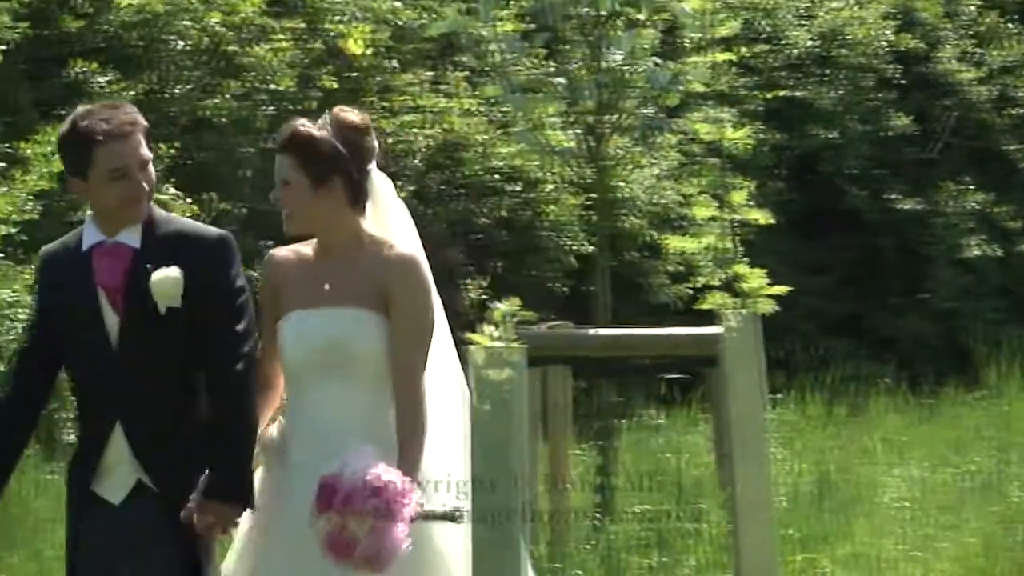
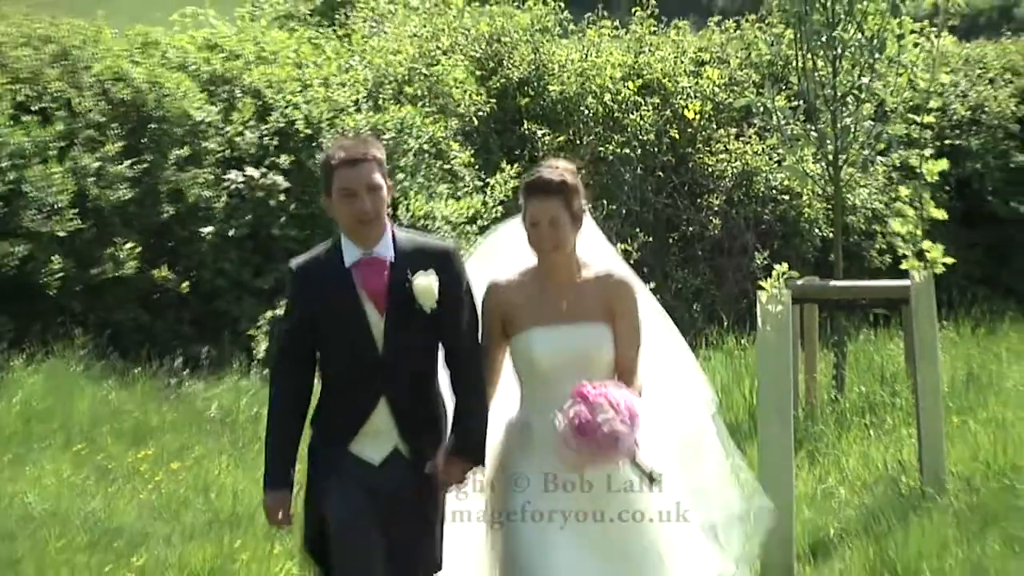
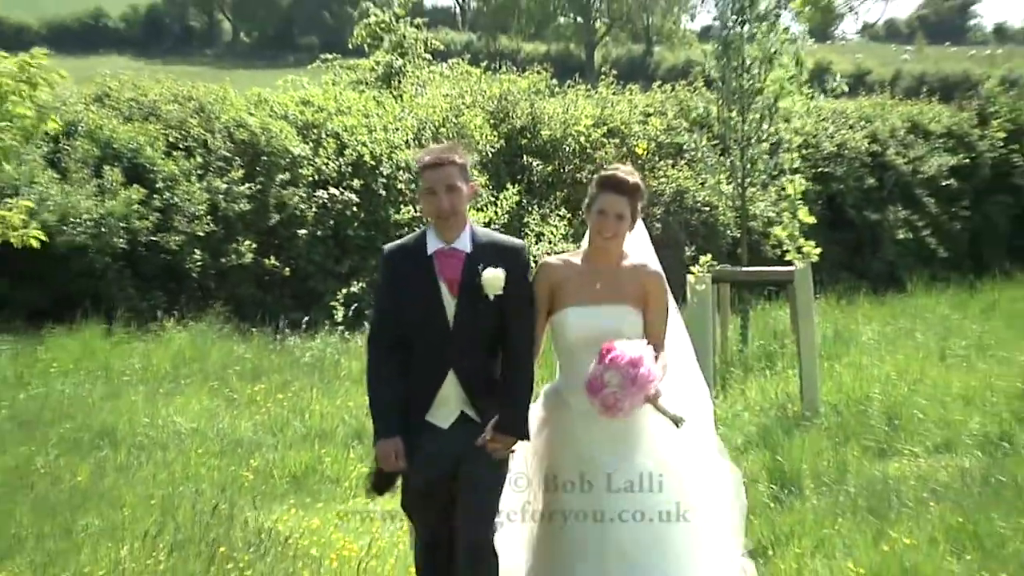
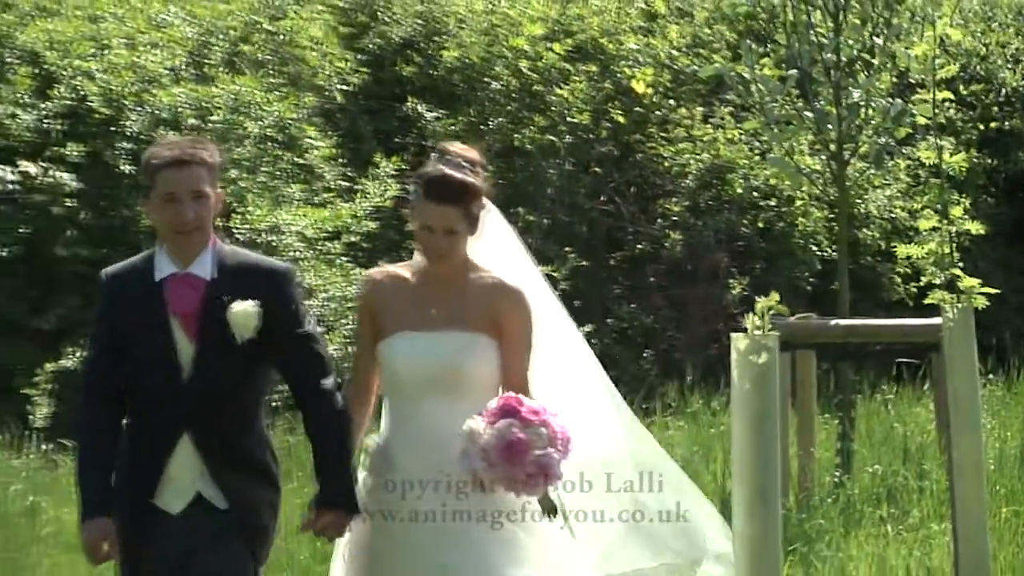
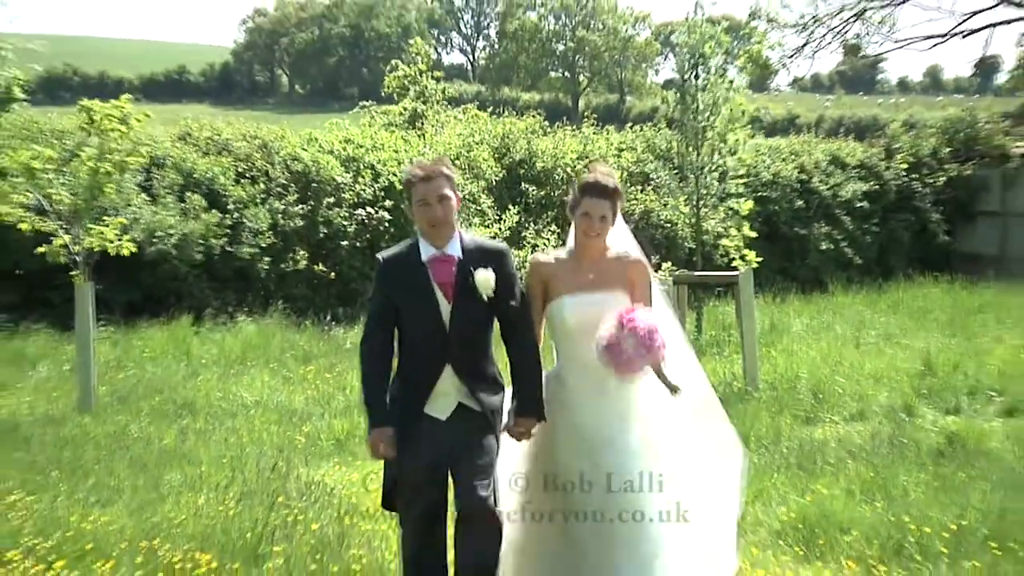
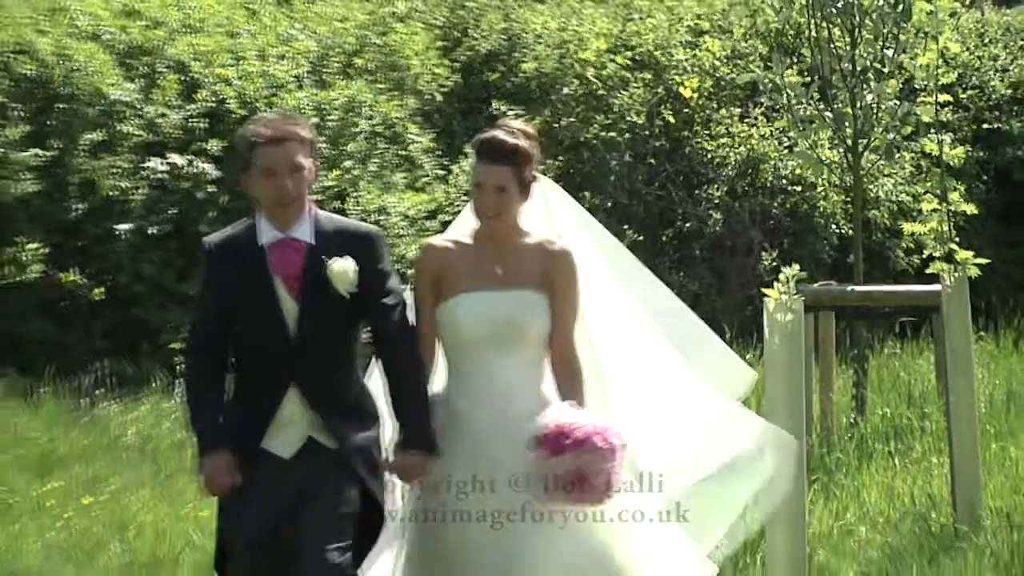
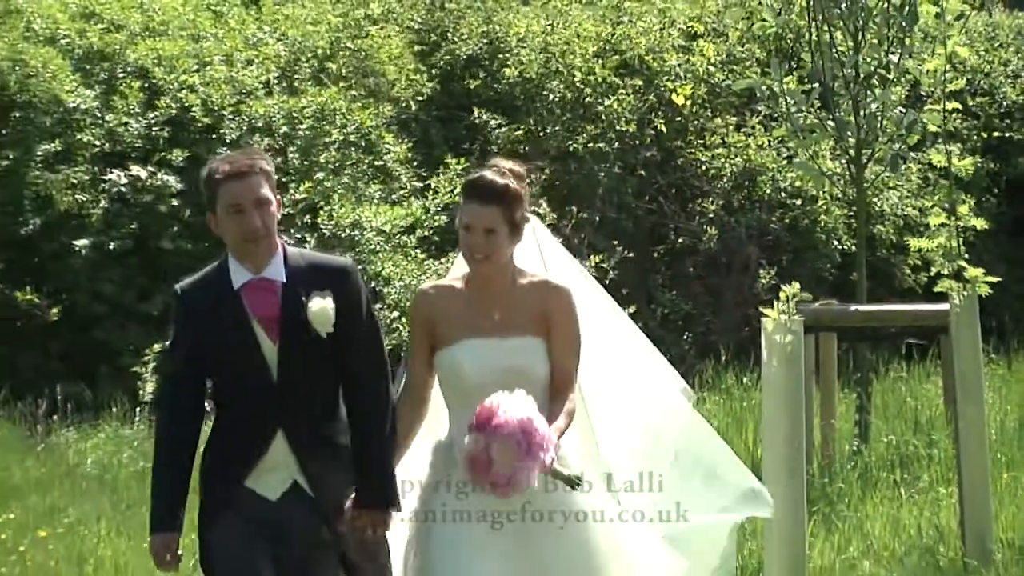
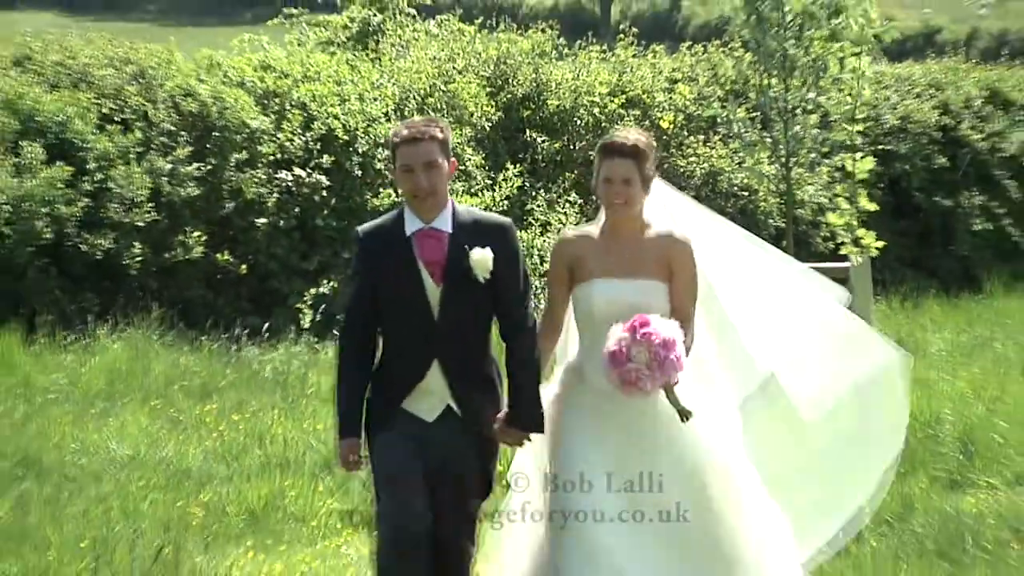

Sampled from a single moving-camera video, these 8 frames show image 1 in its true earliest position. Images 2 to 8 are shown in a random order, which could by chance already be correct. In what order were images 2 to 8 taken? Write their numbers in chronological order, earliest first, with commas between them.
4, 7, 6, 2, 8, 3, 5
